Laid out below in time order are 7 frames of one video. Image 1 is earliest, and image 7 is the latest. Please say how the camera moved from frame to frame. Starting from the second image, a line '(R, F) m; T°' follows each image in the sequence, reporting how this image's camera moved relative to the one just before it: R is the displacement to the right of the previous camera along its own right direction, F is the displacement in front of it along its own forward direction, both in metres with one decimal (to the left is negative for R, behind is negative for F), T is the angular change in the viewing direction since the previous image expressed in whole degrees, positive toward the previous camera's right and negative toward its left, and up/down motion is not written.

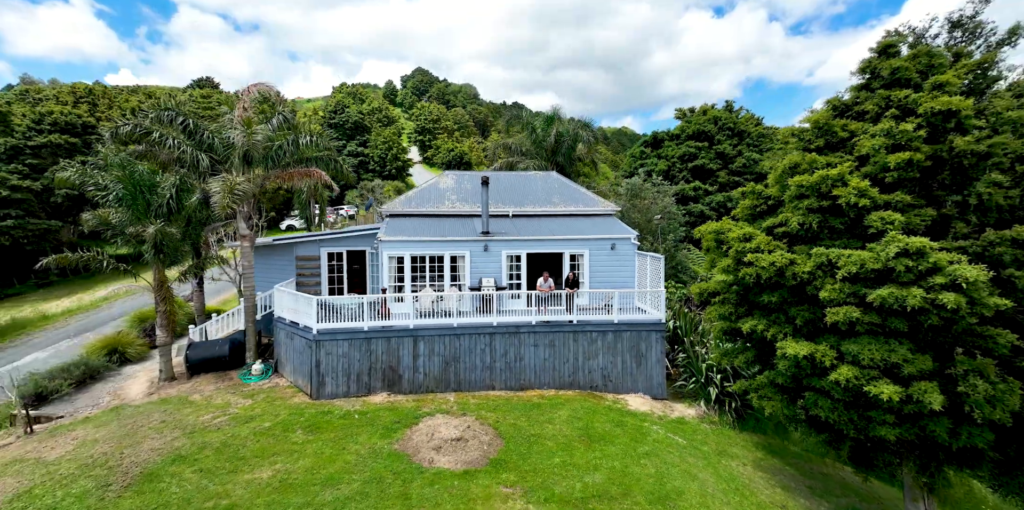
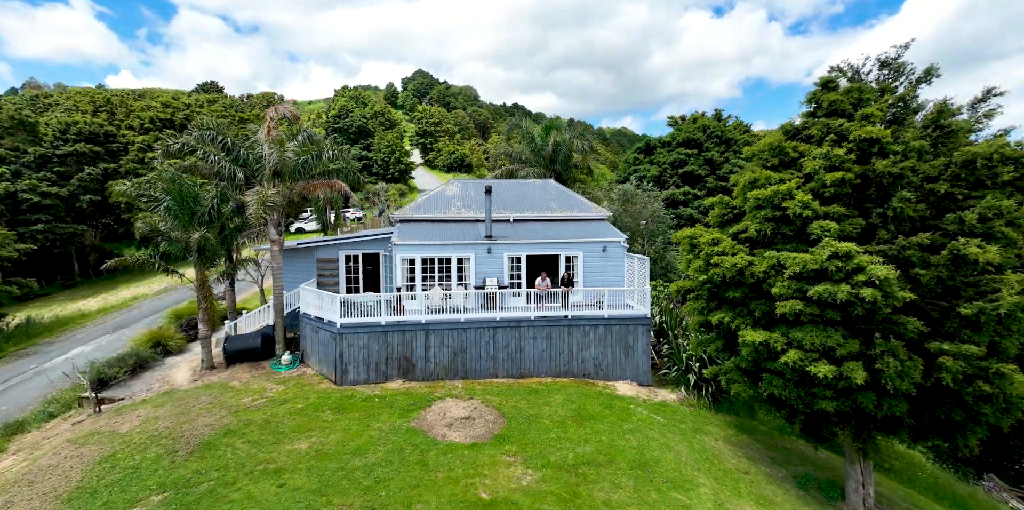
(0.0, -1.8) m; 0°
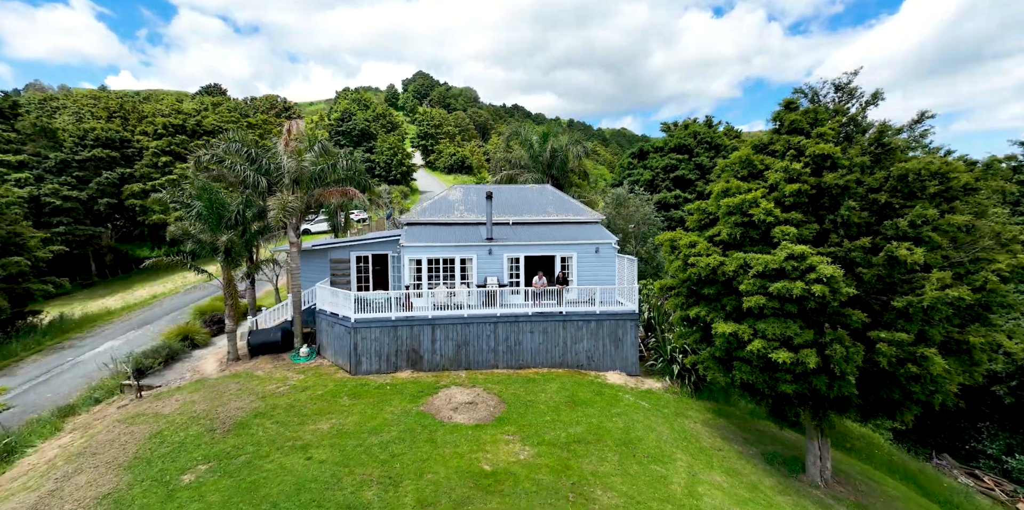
(0.0, -1.5) m; 0°
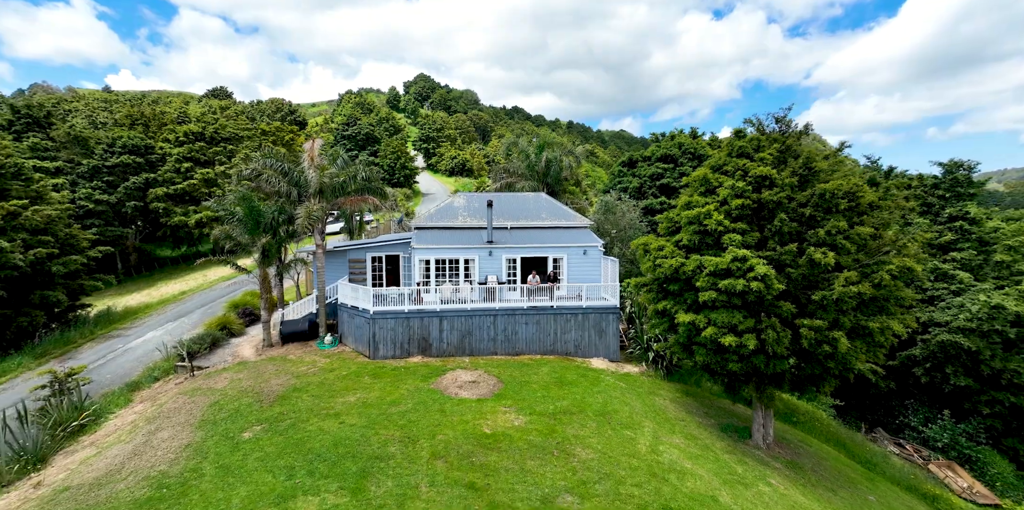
(+0.1, -2.7) m; 0°
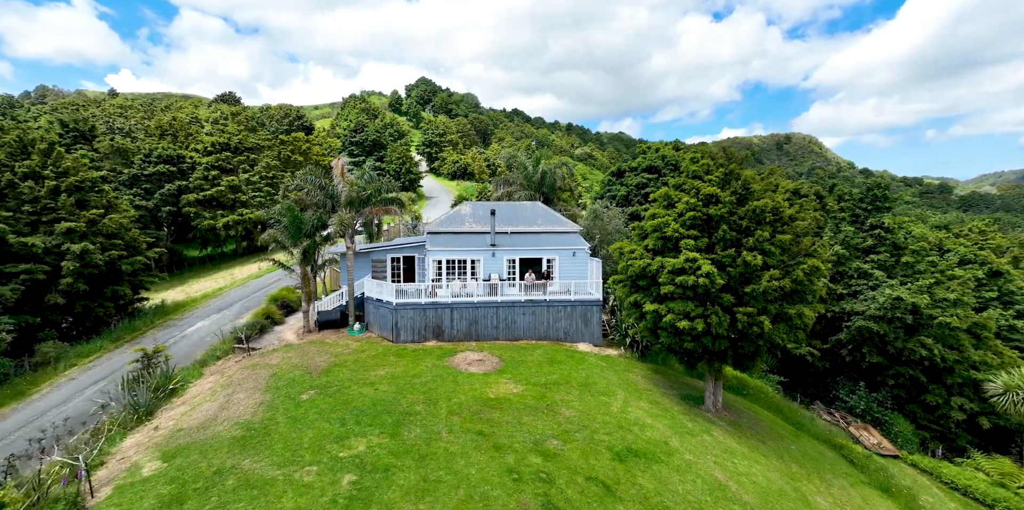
(0.0, -3.9) m; 0°
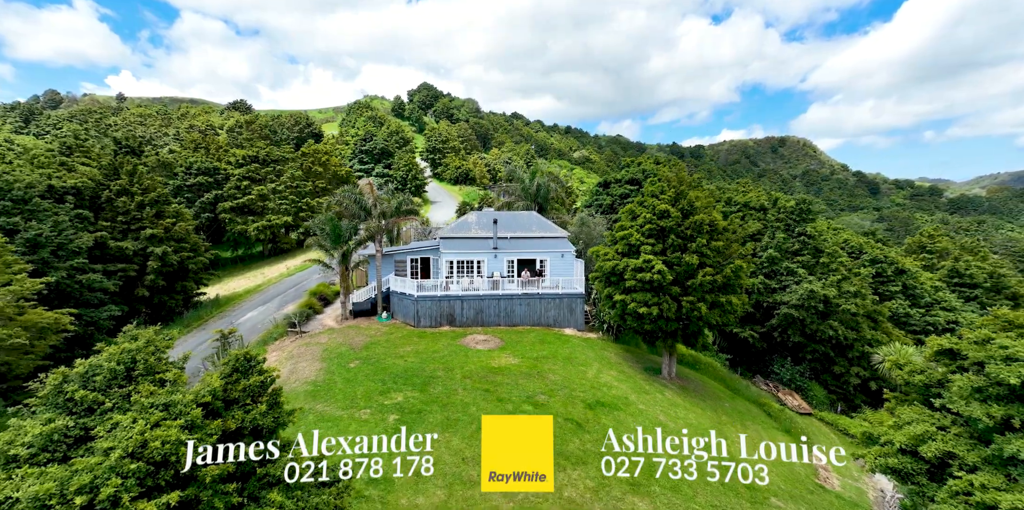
(0.0, -5.4) m; 0°
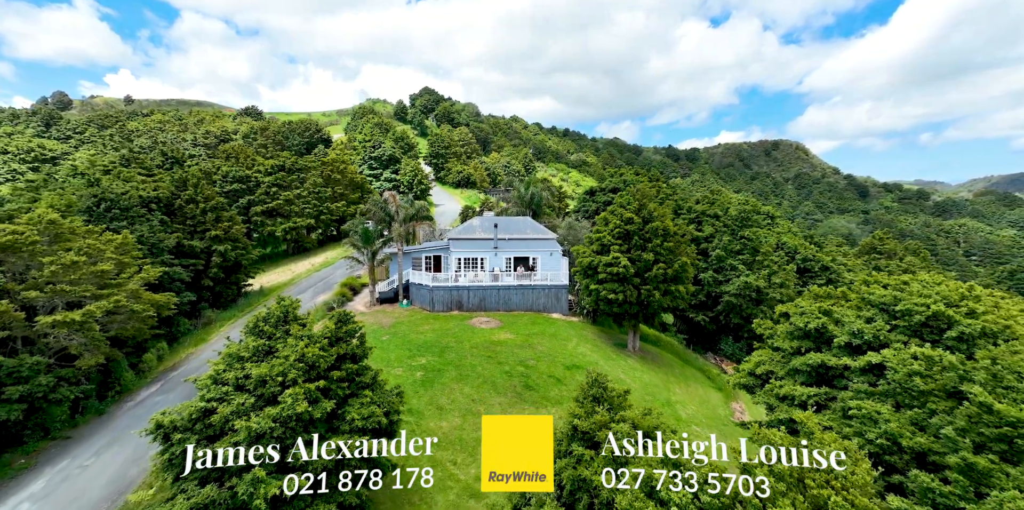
(+0.1, -6.4) m; 0°
